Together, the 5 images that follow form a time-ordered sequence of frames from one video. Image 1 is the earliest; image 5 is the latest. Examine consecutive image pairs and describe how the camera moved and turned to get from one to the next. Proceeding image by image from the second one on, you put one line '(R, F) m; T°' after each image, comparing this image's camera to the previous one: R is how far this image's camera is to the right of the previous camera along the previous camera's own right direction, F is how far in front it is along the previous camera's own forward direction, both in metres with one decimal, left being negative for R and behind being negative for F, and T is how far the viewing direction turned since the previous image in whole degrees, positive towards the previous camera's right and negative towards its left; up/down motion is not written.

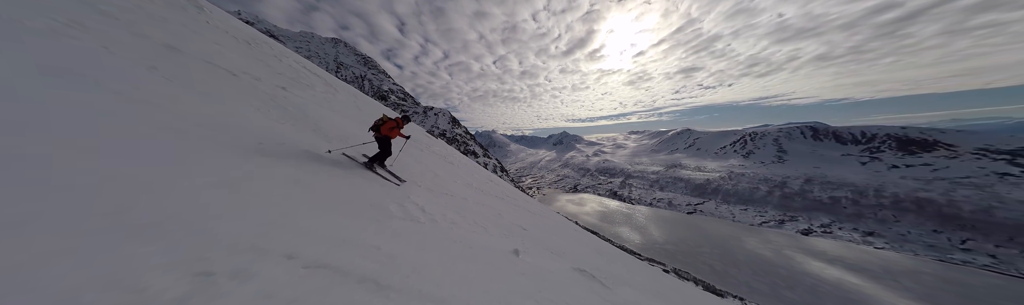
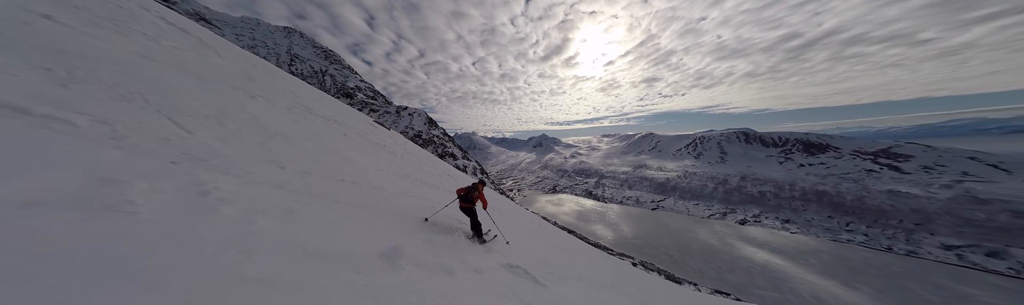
(+5.3, -0.4) m; +6°
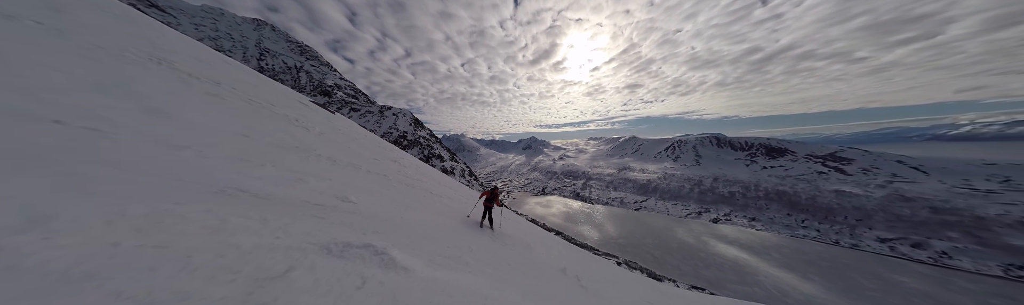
(+2.3, +0.1) m; +3°
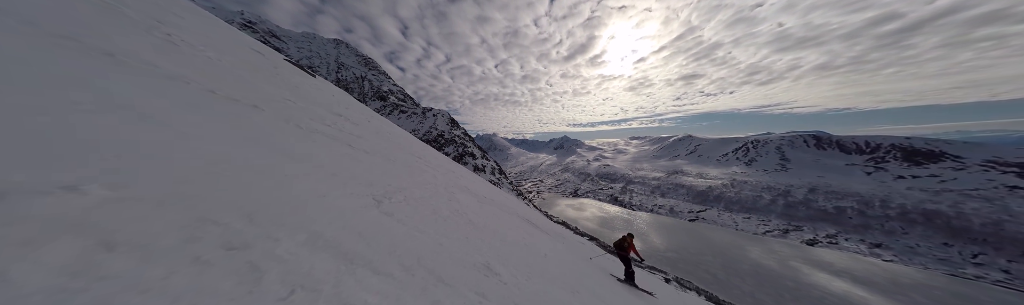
(+1.0, +1.1) m; -10°
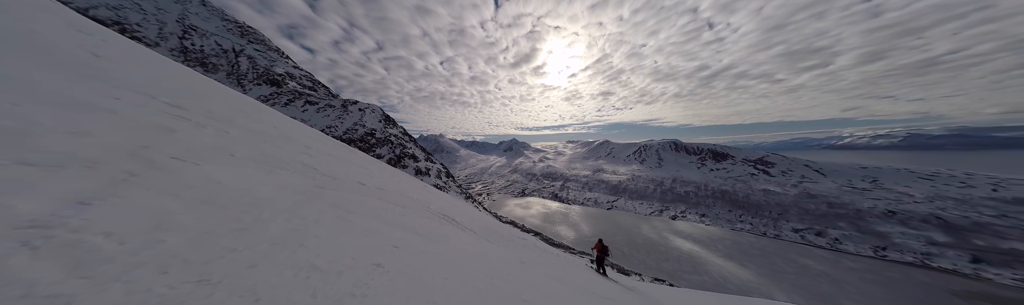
(+3.1, +1.5) m; +17°
